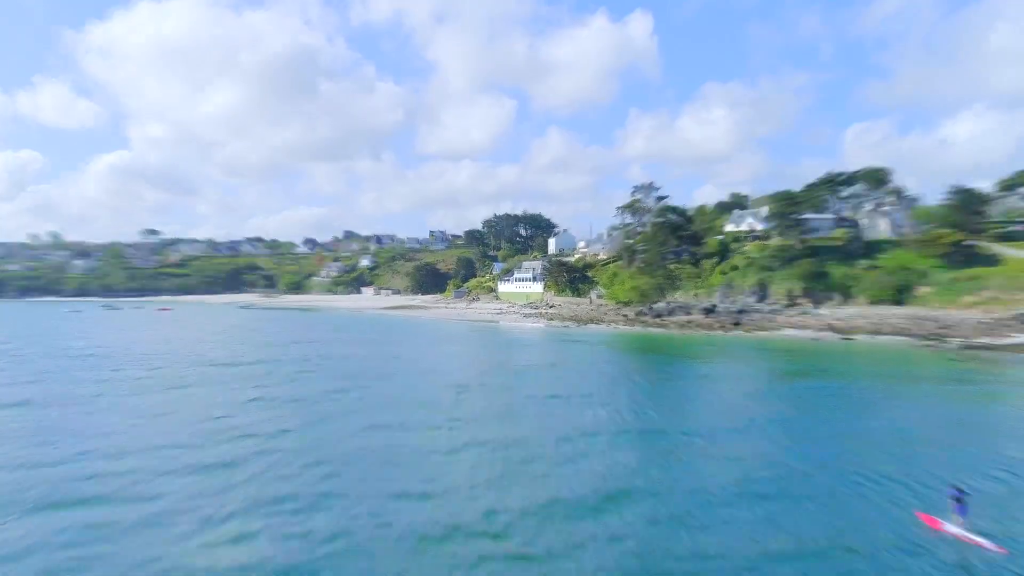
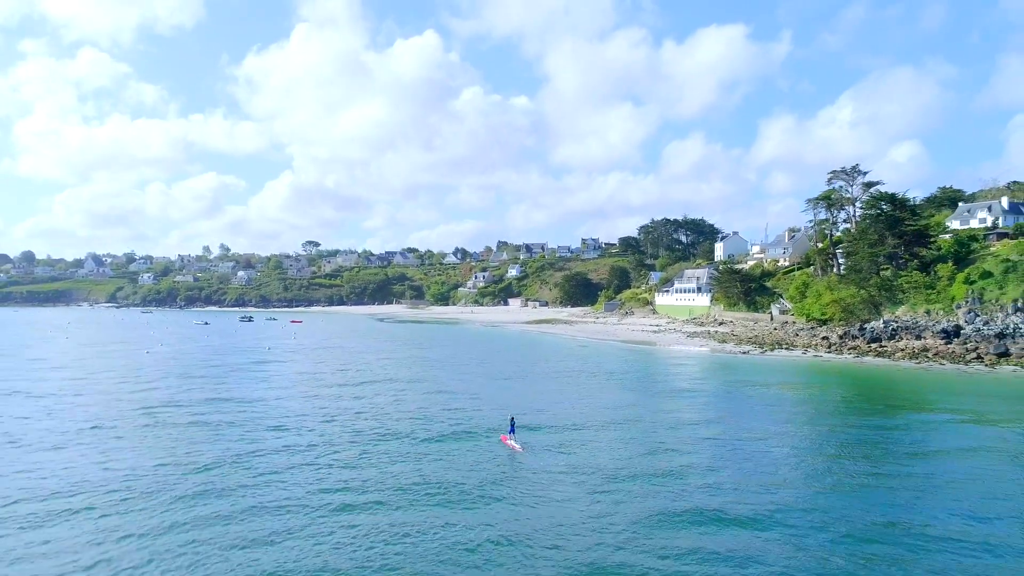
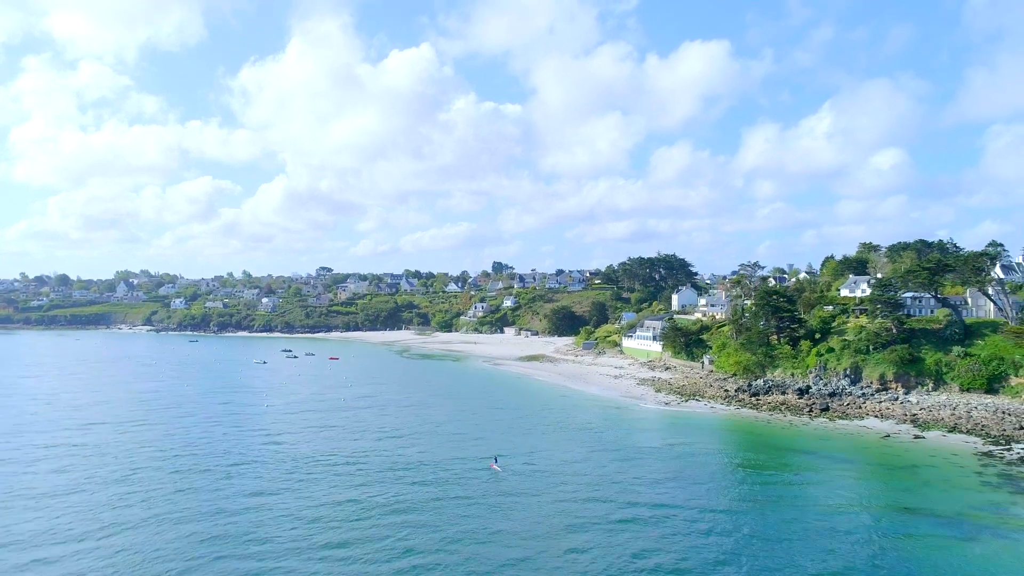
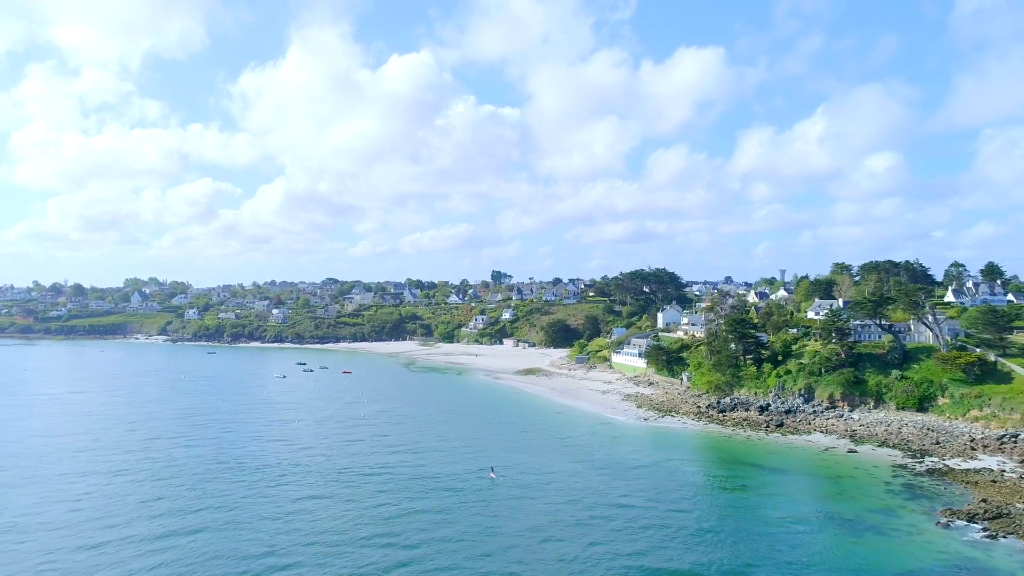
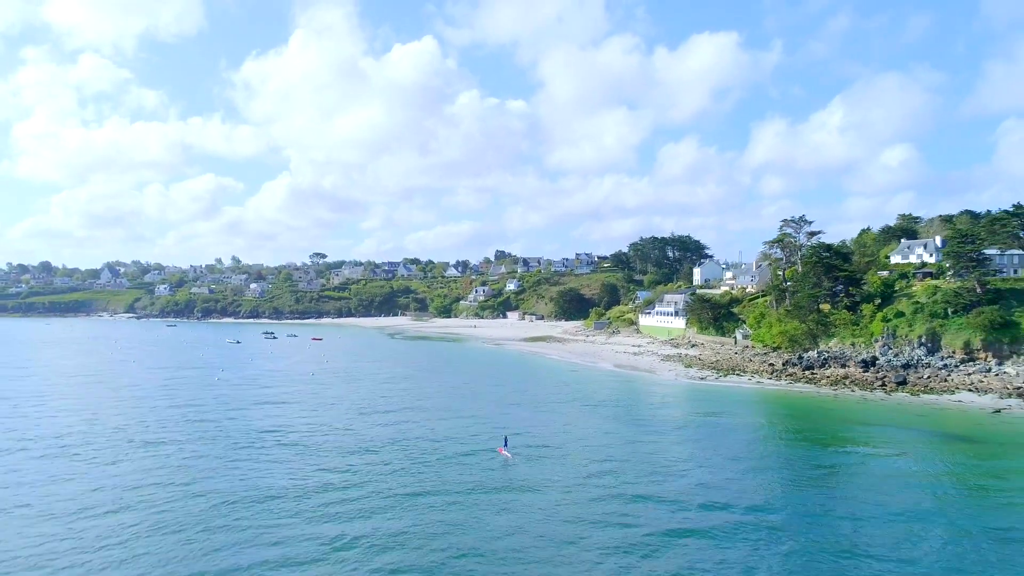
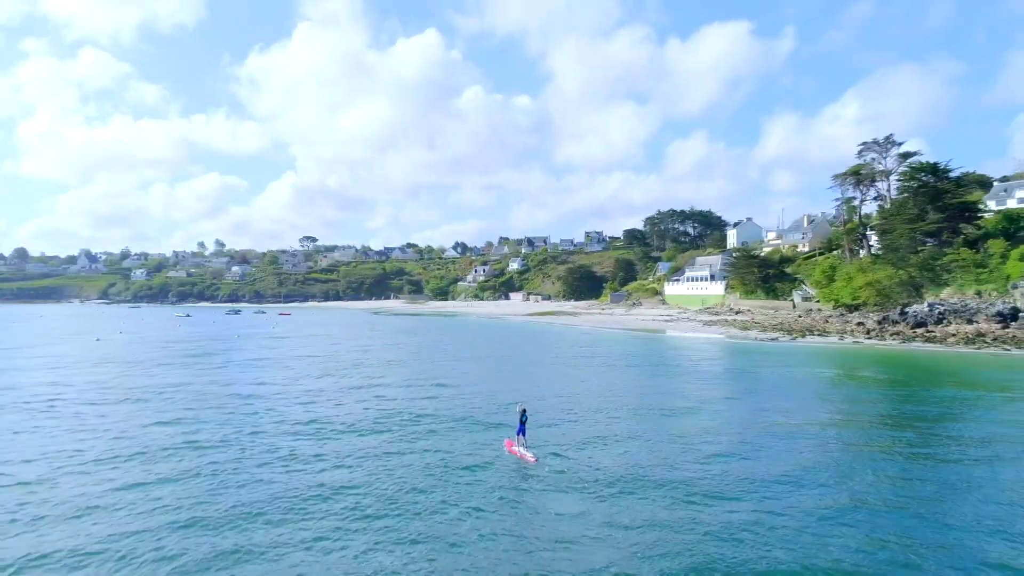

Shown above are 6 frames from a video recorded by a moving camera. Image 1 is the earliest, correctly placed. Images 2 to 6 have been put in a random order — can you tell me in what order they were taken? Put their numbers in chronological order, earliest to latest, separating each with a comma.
6, 2, 5, 3, 4
